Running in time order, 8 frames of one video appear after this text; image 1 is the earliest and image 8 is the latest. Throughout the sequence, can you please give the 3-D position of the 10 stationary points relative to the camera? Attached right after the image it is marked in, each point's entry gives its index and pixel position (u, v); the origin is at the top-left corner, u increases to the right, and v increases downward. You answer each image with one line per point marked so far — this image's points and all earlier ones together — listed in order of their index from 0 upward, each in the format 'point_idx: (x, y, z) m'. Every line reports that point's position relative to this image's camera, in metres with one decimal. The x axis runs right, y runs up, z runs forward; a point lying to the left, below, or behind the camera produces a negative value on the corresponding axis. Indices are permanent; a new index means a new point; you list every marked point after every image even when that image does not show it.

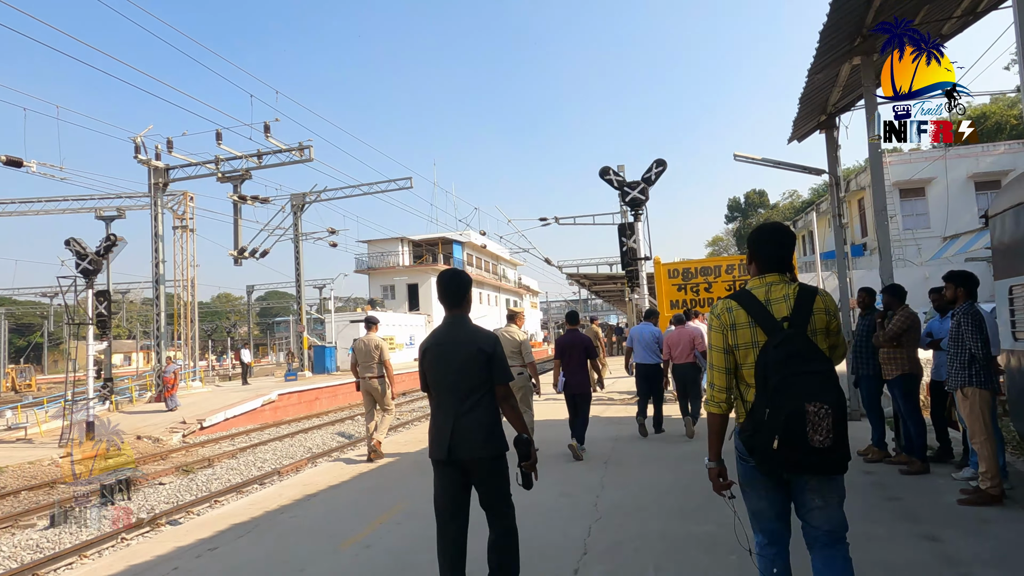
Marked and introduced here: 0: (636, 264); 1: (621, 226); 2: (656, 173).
0: (+2.1, +0.5, +11.6) m
1: (+1.9, +1.1, +11.8) m
2: (+2.5, +2.0, +11.3) m
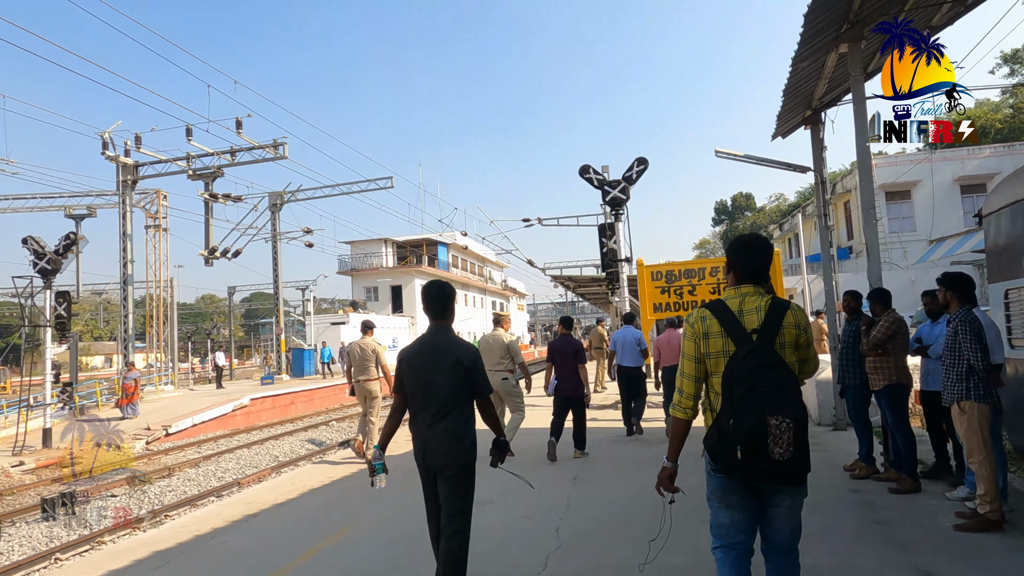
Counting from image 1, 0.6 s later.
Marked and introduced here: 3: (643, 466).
0: (+1.7, +0.4, +11.2) m
1: (+1.5, +1.1, +11.5) m
2: (+2.1, +1.9, +10.9) m
3: (+1.5, -2.0, +7.6) m
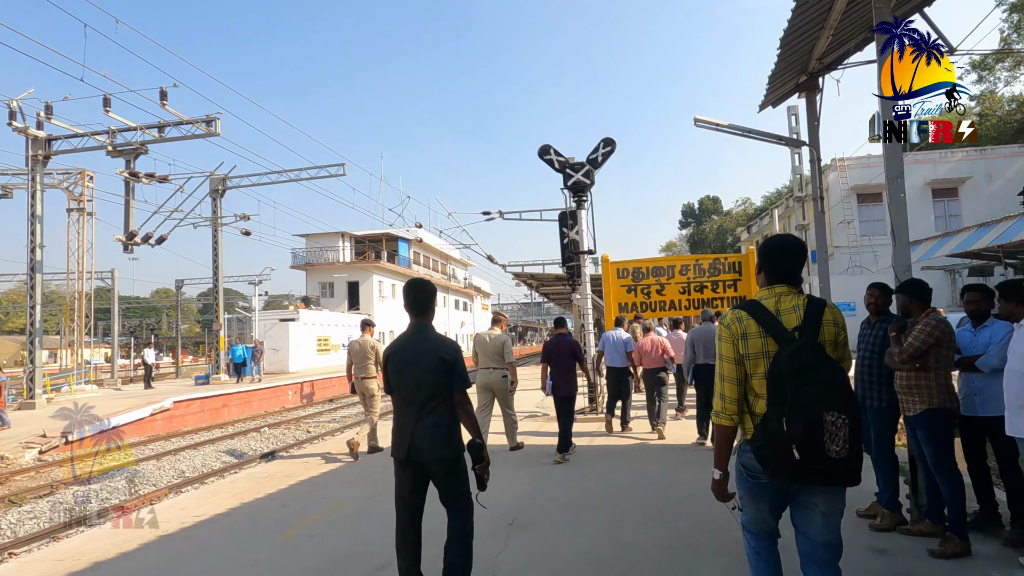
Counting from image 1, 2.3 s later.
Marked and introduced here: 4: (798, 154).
0: (+1.0, +0.5, +10.0) m
1: (+0.8, +1.1, +10.2) m
2: (+1.3, +2.0, +9.8) m
3: (+0.9, -1.9, +6.4) m
4: (+7.3, +3.4, +16.8) m
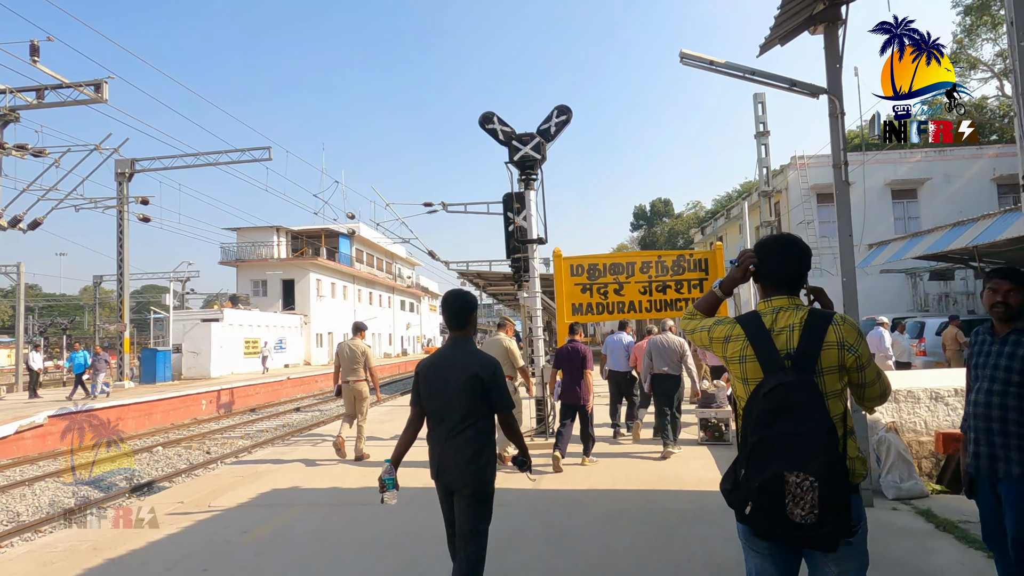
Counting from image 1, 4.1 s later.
0: (+0.1, +0.5, +8.4) m
1: (-0.1, +1.2, +8.6) m
2: (+0.6, +2.0, +8.1) m
3: (+0.3, -1.9, +4.7) m
4: (+5.9, +3.4, +15.6) m
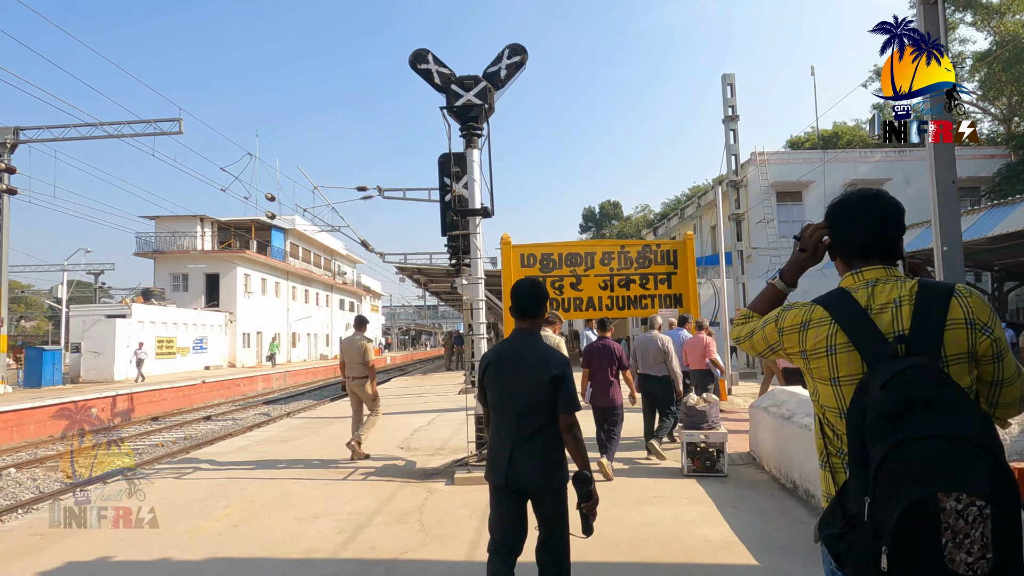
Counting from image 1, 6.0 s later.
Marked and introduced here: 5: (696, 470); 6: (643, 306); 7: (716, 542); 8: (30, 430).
0: (-0.5, +0.7, +6.6) m
1: (-0.7, +1.3, +6.8) m
2: (0.0, +2.2, +6.4) m
3: (-0.1, -1.7, +3.0) m
4: (+4.8, +3.4, +14.3) m
5: (+1.6, -1.5, +5.5) m
6: (+1.9, -0.3, +9.6) m
7: (+1.2, -1.5, +3.9) m
8: (-9.9, -2.9, +13.5) m
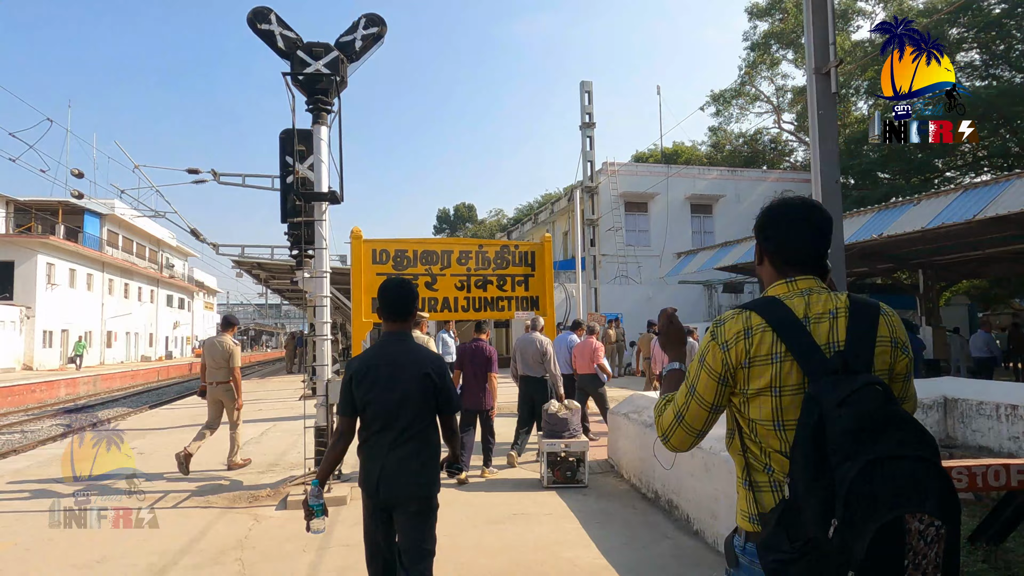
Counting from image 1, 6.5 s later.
0: (-1.8, +0.7, +5.9) m
1: (-2.0, +1.4, +6.0) m
2: (-1.3, +2.2, +5.8) m
3: (-0.7, -1.7, +2.4) m
4: (+1.7, +3.3, +14.5) m
5: (+0.4, -1.5, +5.2) m
6: (-0.2, -0.3, +9.3) m
7: (+0.4, -1.5, +3.6) m
8: (-12.6, -2.6, +10.5) m
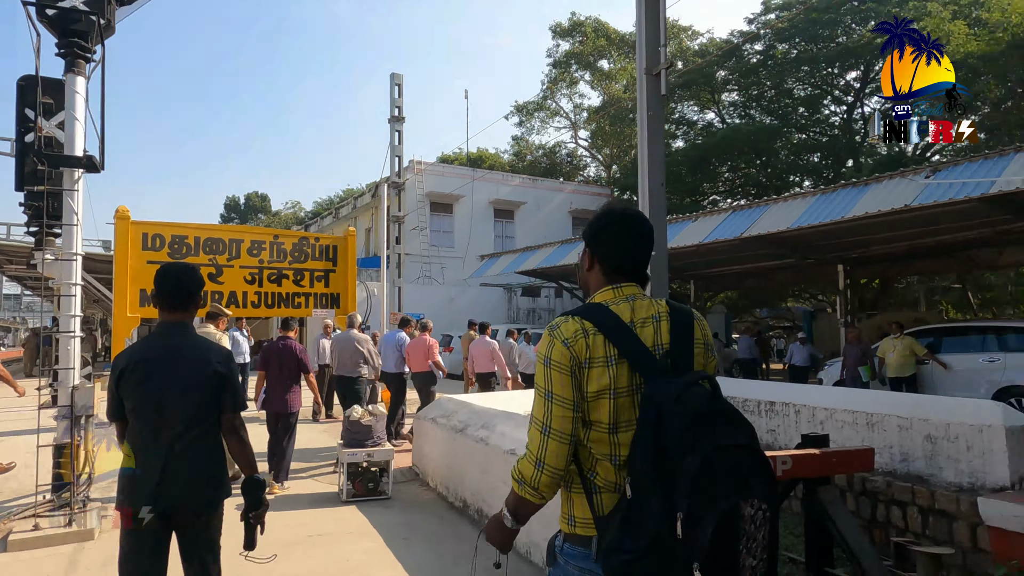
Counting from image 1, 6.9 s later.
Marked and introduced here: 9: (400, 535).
0: (-3.3, +0.8, +4.8) m
1: (-3.5, +1.5, +4.8) m
2: (-2.7, +2.3, +4.8) m
3: (-1.3, -1.6, +1.8) m
4: (-2.5, +3.3, +14.1) m
5: (-1.1, -1.5, +4.8) m
6: (-2.8, -0.2, +8.6) m
7: (-0.6, -1.5, +3.2) m
8: (-15.0, -2.1, +6.0) m
9: (-0.7, -1.5, +4.1) m
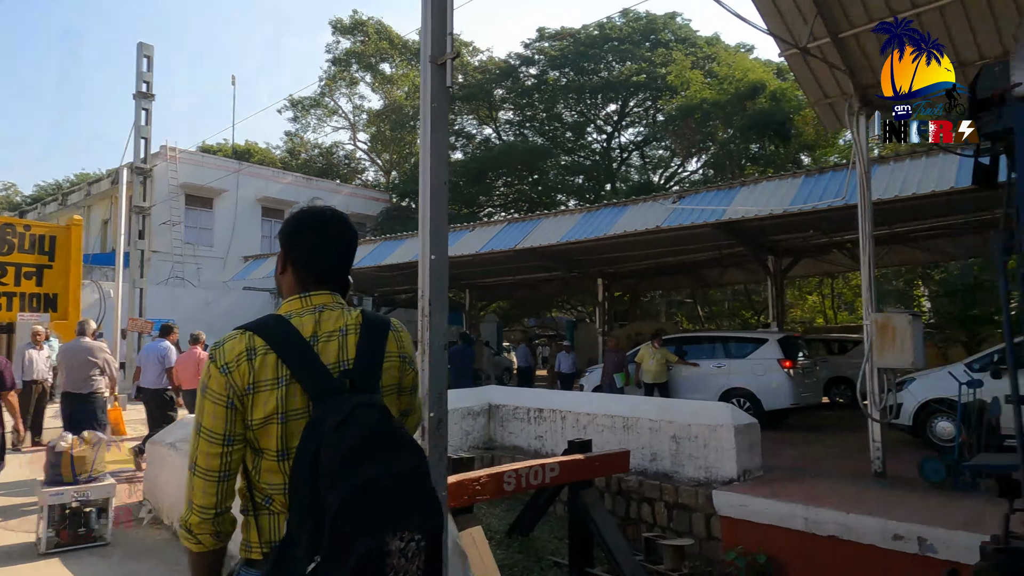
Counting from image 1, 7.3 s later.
0: (-4.6, +0.9, +3.2) m
1: (-4.9, +1.6, +3.1) m
2: (-4.1, +2.3, +3.4) m
3: (-1.8, -1.6, +1.0) m
4: (-6.8, +3.3, +12.3) m
5: (-2.6, -1.5, +3.9) m
6: (-5.4, -0.2, +6.9) m
7: (-1.6, -1.5, +2.5) m
8: (-16.2, -1.7, +0.4) m
9: (-2.0, -1.5, +3.3) m
